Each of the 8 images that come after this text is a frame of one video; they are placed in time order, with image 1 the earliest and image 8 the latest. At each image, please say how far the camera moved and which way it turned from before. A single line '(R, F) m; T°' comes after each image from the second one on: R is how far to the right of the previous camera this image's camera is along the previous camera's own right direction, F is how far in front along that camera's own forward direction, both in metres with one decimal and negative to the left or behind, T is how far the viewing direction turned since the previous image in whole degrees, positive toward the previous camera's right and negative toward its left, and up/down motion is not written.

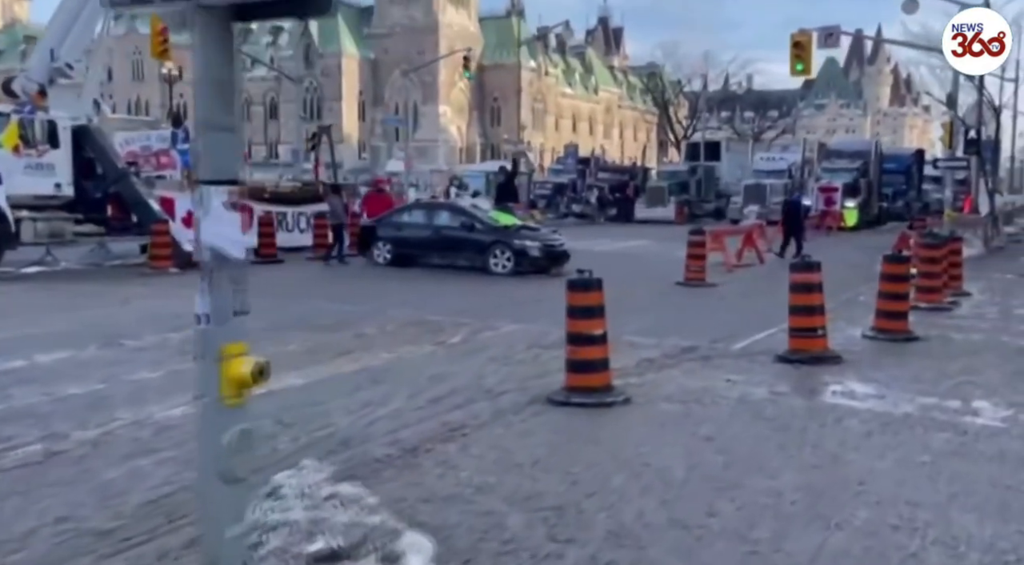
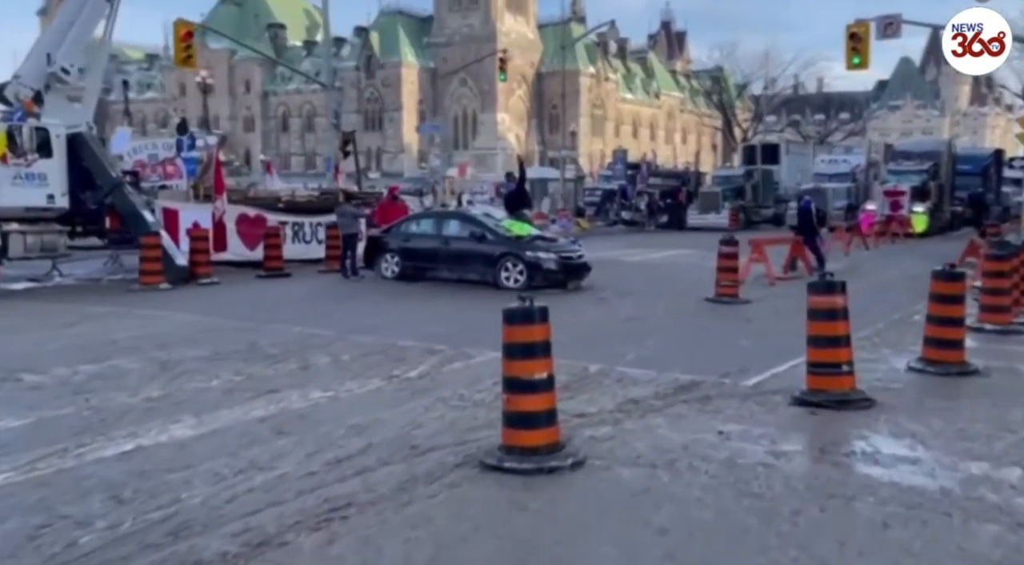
(+1.0, +2.1) m; -4°
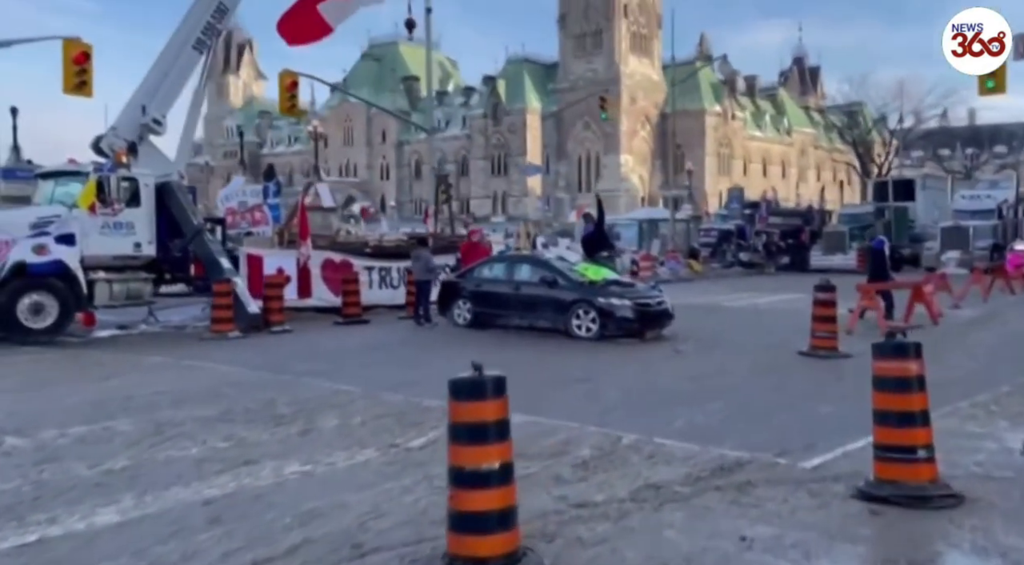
(+1.0, +1.6) m; -7°
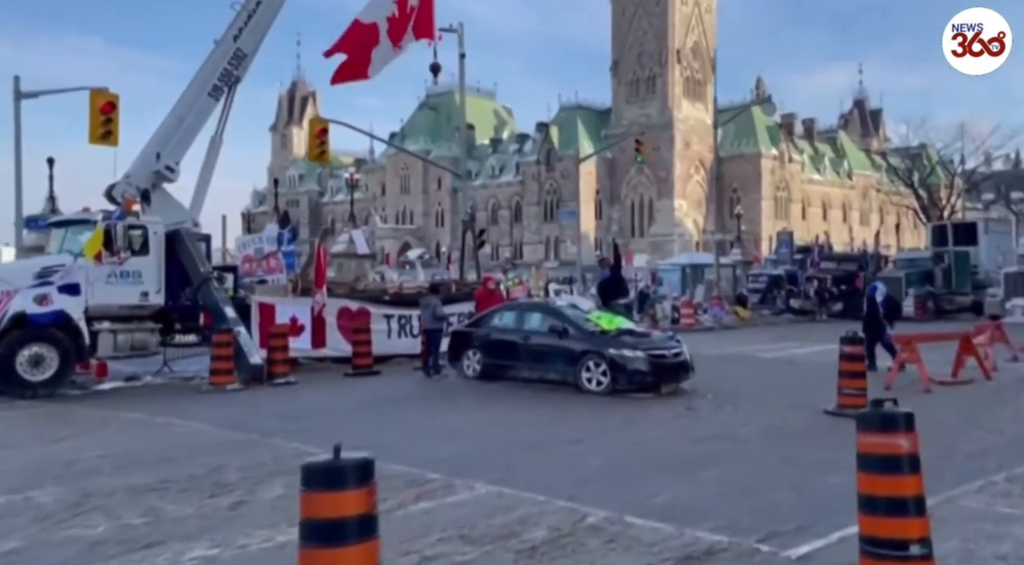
(+0.9, +1.1) m; -3°
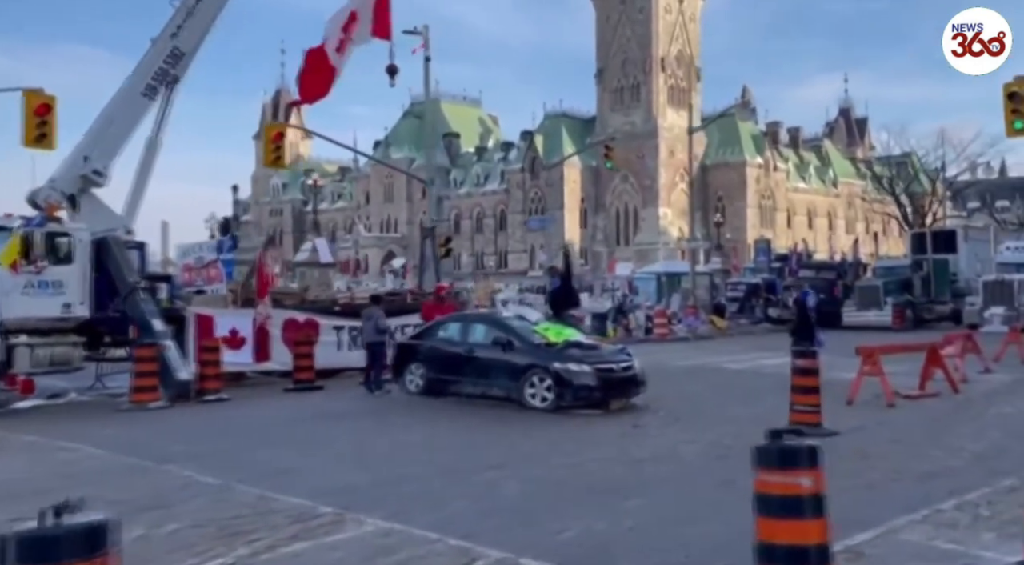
(+0.7, +1.0) m; +1°
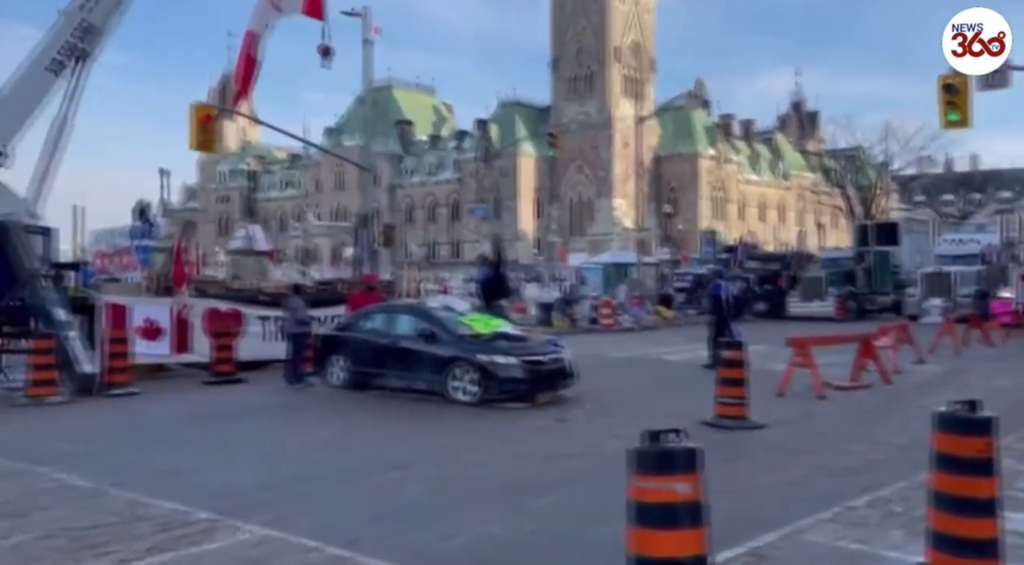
(+0.4, +0.4) m; +2°
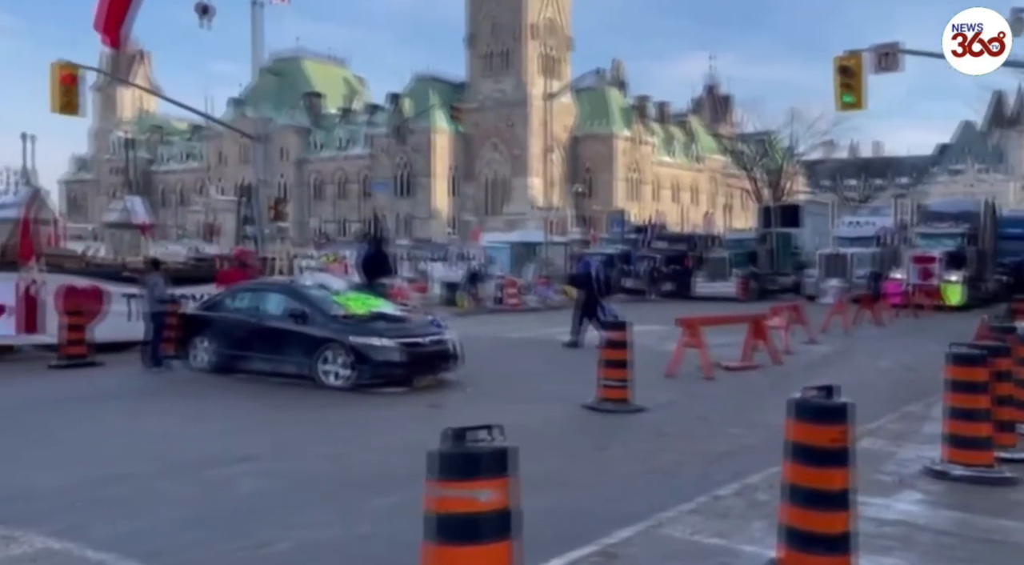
(+0.5, +0.5) m; +4°
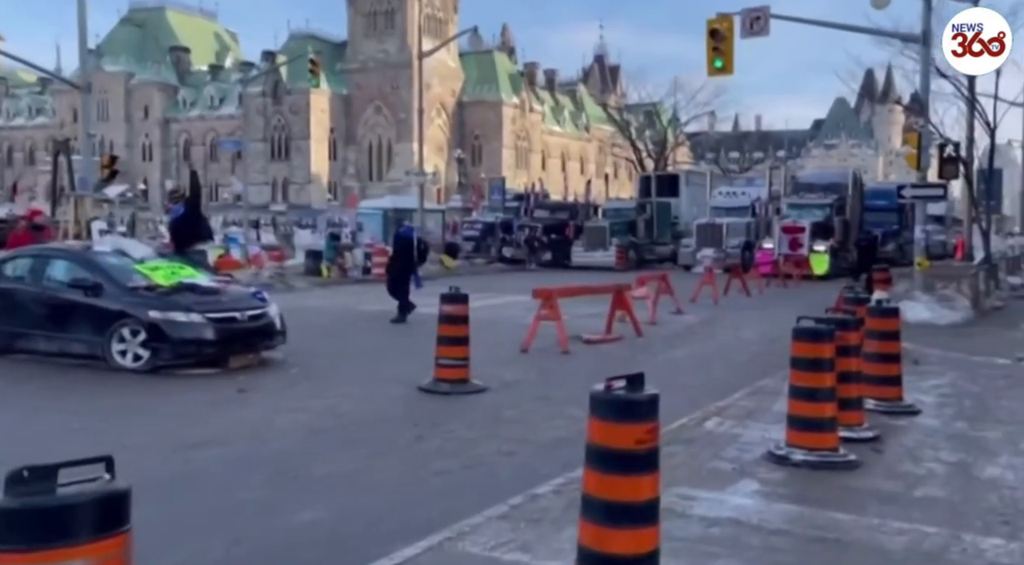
(+0.7, +1.0) m; +6°
